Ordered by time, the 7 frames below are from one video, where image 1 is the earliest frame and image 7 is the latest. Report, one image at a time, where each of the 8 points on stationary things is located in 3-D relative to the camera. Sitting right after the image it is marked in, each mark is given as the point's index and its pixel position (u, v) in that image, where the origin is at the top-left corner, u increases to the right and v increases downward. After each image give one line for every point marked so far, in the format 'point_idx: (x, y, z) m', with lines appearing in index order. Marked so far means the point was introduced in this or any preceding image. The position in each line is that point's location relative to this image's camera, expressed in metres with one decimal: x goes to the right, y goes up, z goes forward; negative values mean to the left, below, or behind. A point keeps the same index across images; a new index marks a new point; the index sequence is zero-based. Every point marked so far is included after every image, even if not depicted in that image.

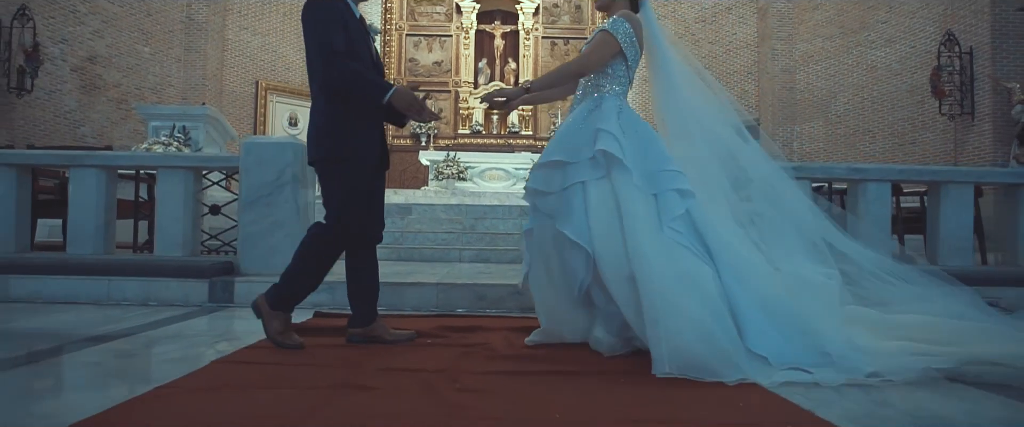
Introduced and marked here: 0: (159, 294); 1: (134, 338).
0: (-1.4, -0.3, +3.8) m
1: (-1.4, -0.4, +3.4) m
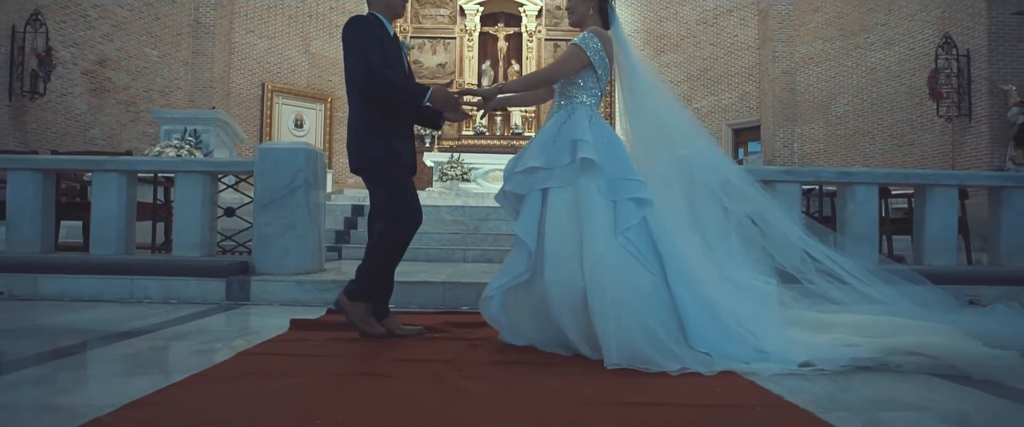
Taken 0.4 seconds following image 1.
0: (-1.4, -0.3, +4.0) m
1: (-1.4, -0.5, +3.6) m
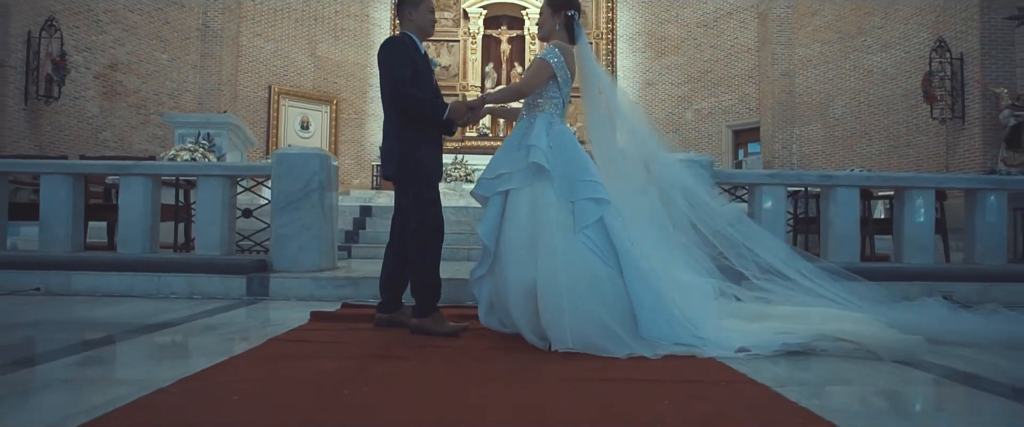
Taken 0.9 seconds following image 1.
0: (-1.4, -0.3, +4.3) m
1: (-1.4, -0.5, +3.9) m
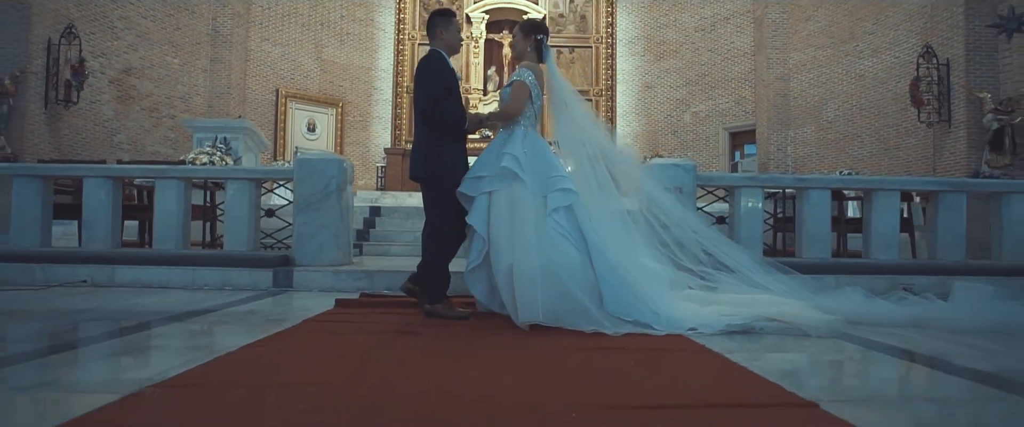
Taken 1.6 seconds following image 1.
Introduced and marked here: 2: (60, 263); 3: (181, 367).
0: (-1.4, -0.3, +4.7) m
1: (-1.4, -0.5, +4.3) m
2: (-2.3, -0.3, +4.8) m
3: (-1.0, -0.5, +2.9) m
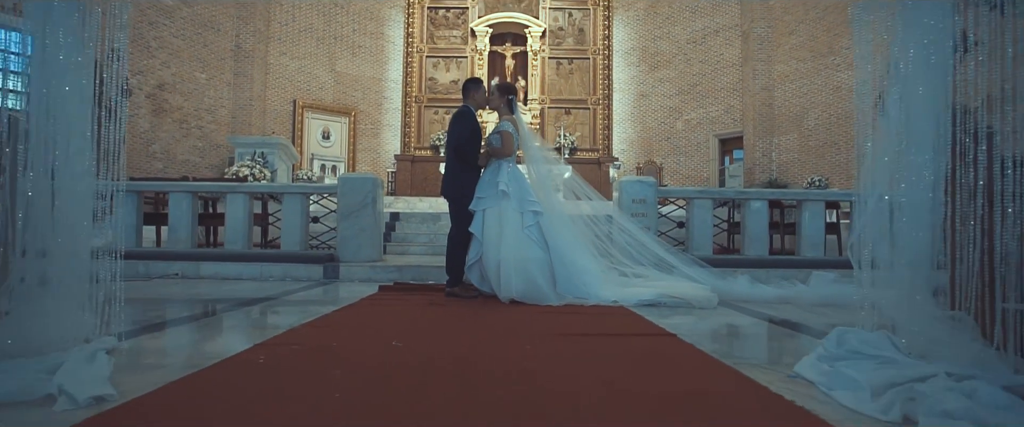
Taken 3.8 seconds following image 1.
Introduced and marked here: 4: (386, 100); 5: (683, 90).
0: (-1.4, -0.4, +6.0) m
1: (-1.4, -0.5, +5.6) m
2: (-2.3, -0.3, +6.1) m
3: (-1.0, -0.5, +4.2) m
4: (-2.5, +2.3, +19.2) m
5: (+3.3, +2.3, +18.4) m
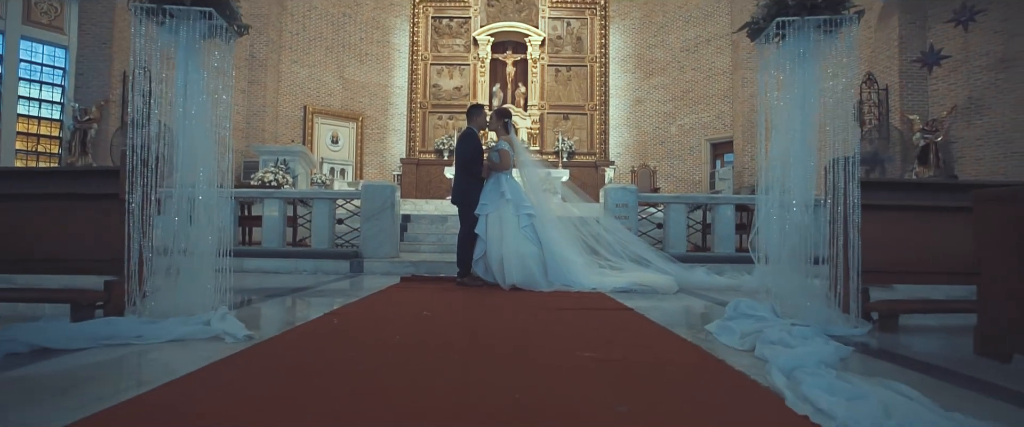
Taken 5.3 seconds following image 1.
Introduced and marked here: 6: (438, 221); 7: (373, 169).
0: (-1.4, -0.4, +6.9) m
1: (-1.4, -0.5, +6.5) m
2: (-2.3, -0.3, +7.0) m
3: (-1.1, -0.5, +5.1) m
4: (-2.5, +2.3, +20.2) m
5: (+3.3, +2.3, +19.3) m
6: (-0.8, -0.1, +10.0) m
7: (-2.9, +0.9, +19.7) m
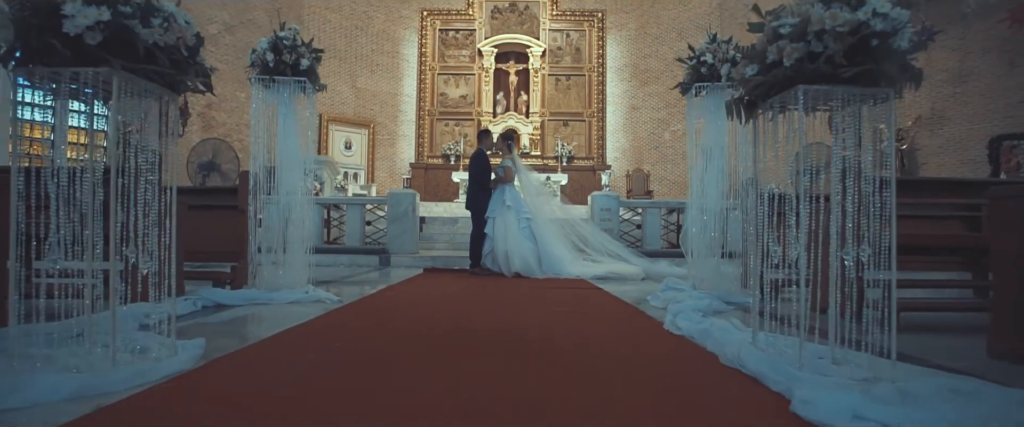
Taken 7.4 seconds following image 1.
0: (-1.4, -0.4, +8.3) m
1: (-1.4, -0.6, +7.9) m
2: (-2.3, -0.4, +8.4) m
3: (-1.0, -0.6, +6.5) m
4: (-2.5, +2.2, +21.5) m
5: (+3.3, +2.3, +20.7) m
6: (-0.8, -0.1, +11.4) m
7: (-2.8, +0.9, +21.1) m
